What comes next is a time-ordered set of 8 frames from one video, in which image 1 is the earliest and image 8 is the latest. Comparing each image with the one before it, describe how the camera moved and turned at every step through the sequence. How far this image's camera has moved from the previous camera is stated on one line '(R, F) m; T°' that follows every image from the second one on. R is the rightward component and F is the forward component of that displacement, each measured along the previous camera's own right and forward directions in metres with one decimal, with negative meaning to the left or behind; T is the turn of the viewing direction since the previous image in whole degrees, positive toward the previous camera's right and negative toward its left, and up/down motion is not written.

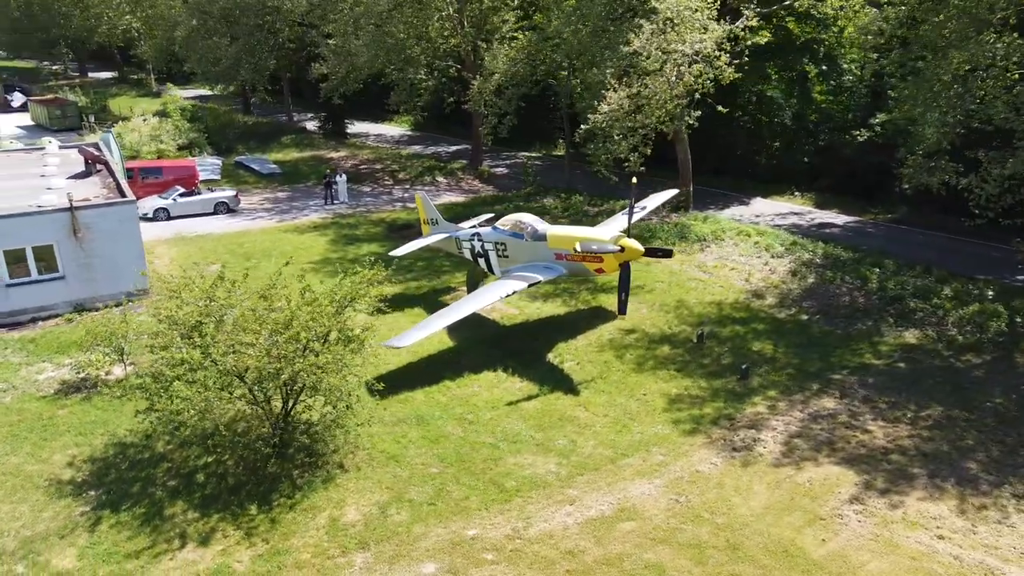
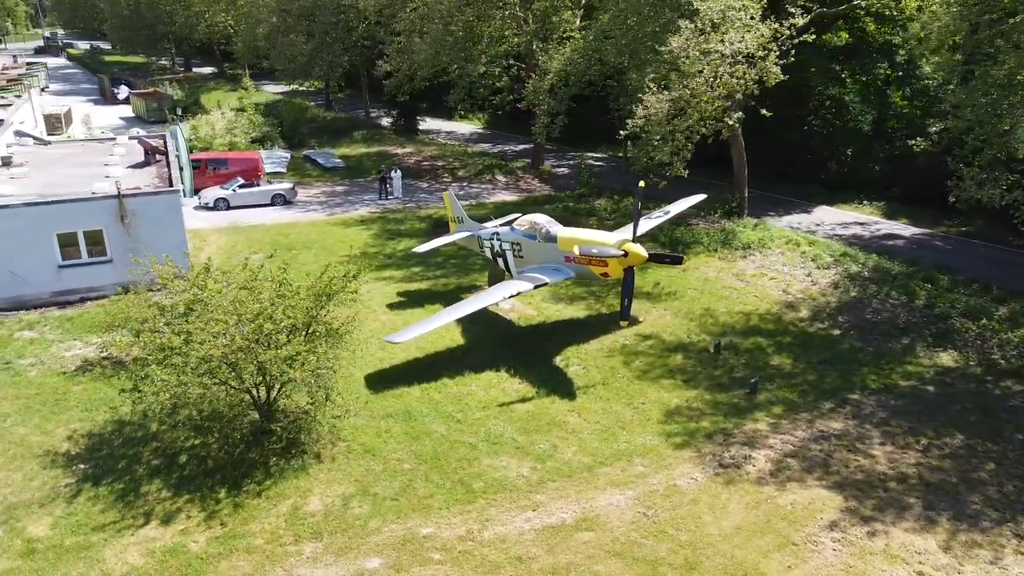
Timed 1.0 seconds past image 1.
(+1.6, +0.2) m; -6°
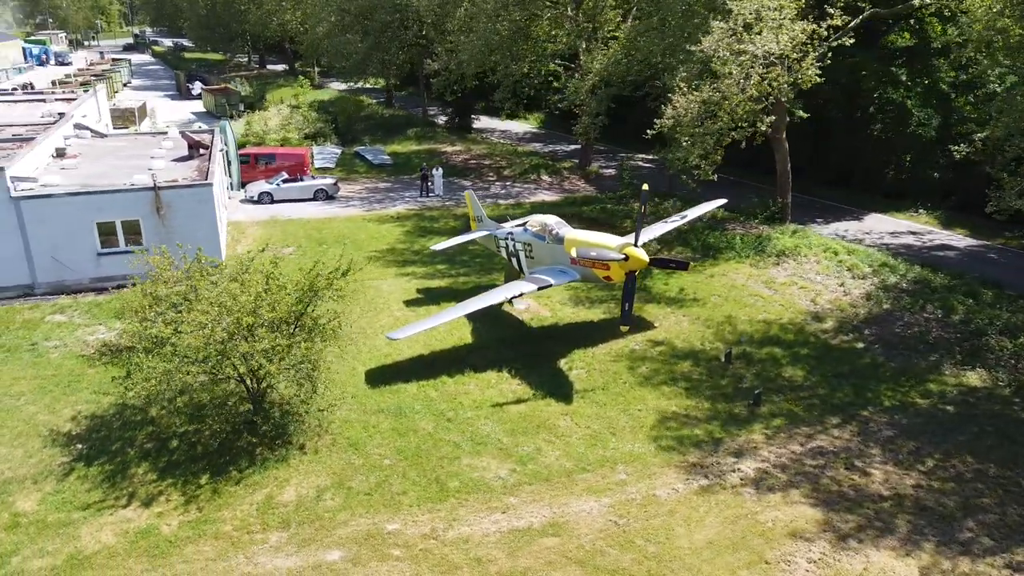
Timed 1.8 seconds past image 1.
(+1.3, +0.1) m; -5°
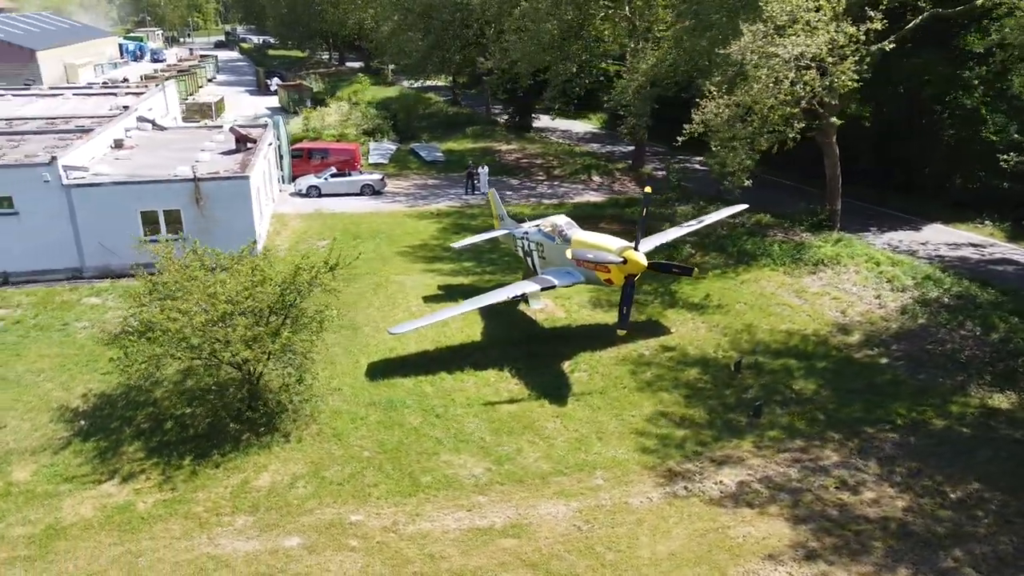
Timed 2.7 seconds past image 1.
(+1.4, +0.1) m; -5°
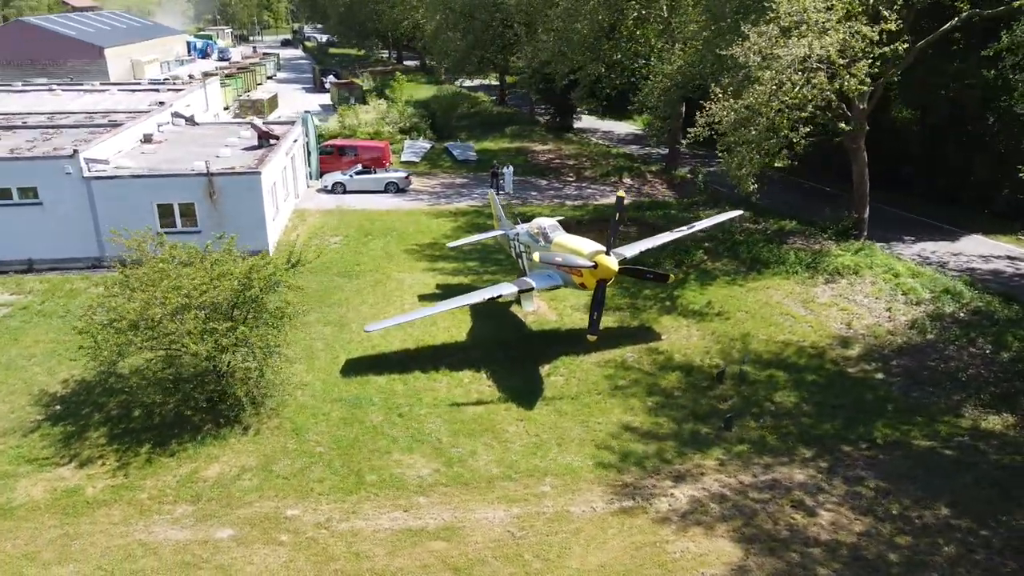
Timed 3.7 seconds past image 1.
(+1.6, +0.2) m; -4°
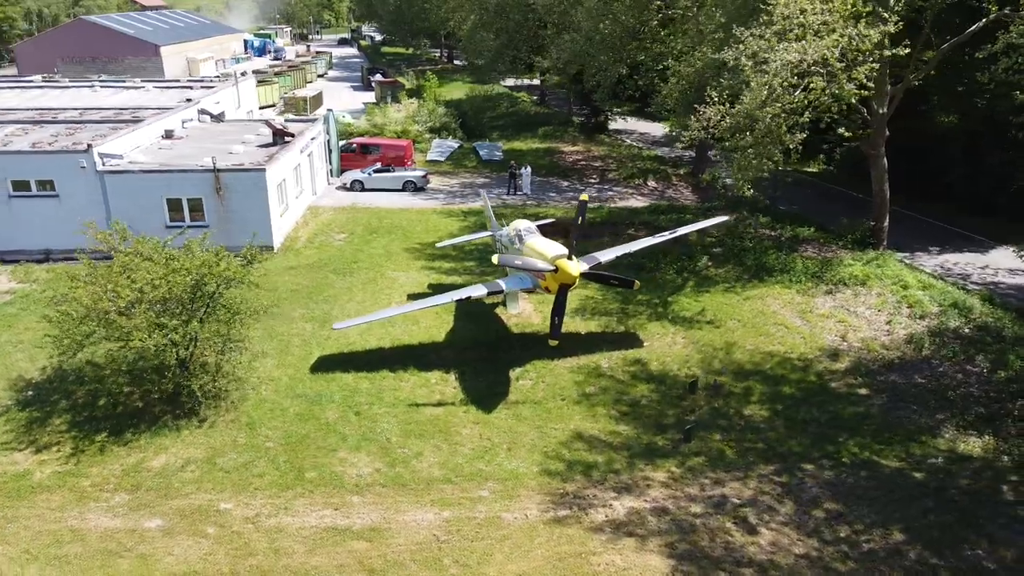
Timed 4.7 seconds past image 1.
(+1.6, +0.2) m; -4°
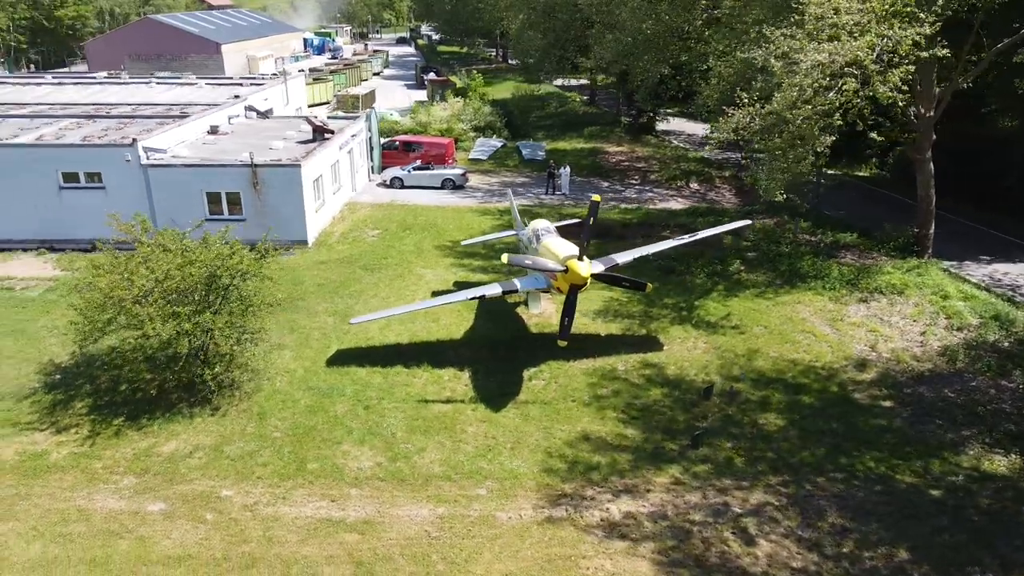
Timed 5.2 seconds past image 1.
(+0.8, 0.0) m; -4°
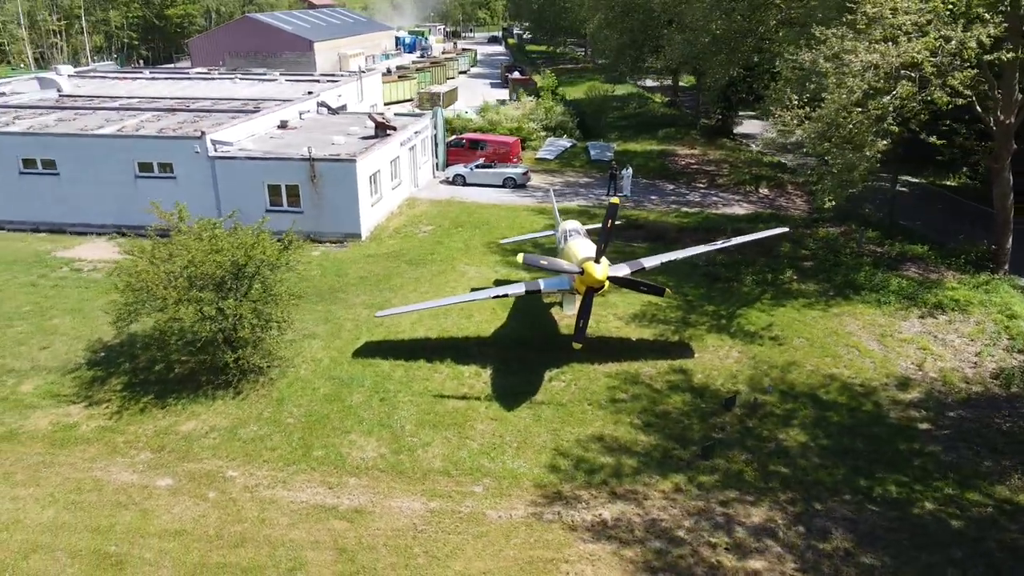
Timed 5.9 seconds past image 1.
(+1.2, +0.1) m; -6°
